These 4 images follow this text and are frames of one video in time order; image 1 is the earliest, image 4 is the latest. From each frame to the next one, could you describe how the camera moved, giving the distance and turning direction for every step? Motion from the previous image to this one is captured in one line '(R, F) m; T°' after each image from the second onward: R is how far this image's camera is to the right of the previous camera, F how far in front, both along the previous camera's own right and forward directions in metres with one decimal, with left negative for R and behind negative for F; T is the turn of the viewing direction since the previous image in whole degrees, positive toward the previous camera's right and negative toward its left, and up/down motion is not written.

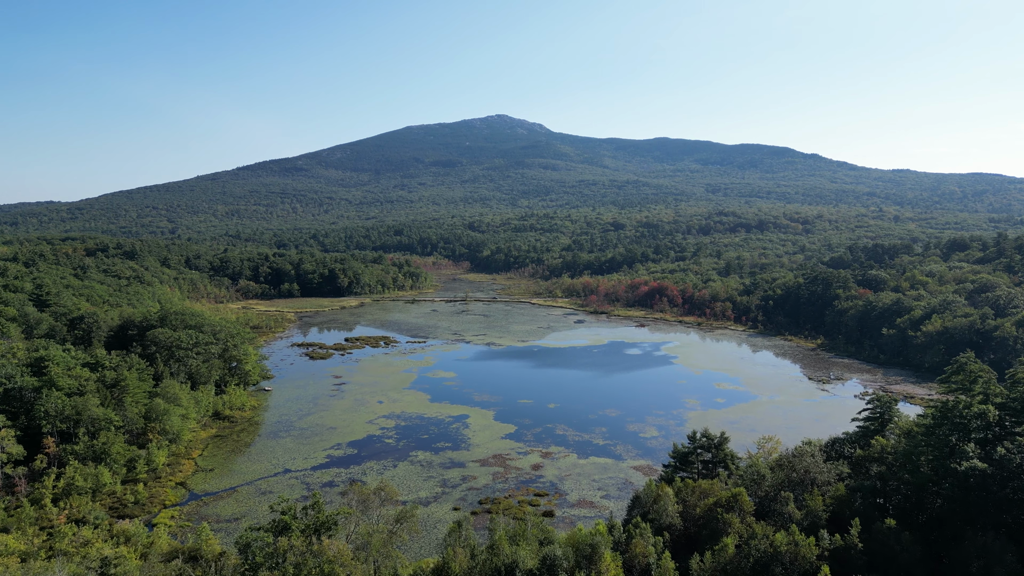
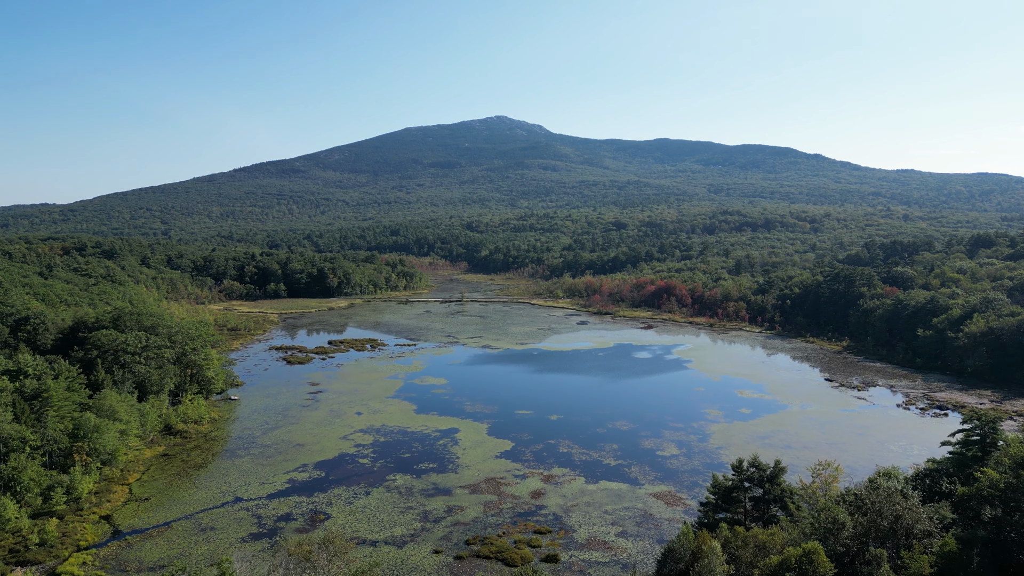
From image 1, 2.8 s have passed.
(+0.2, +4.7) m; 0°
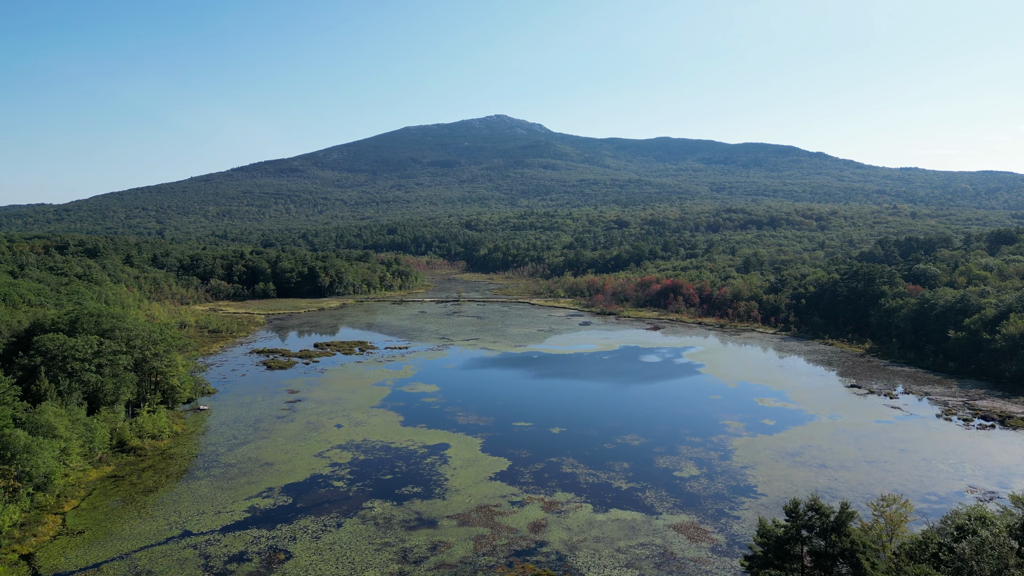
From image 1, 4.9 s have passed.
(+0.2, +3.5) m; 0°
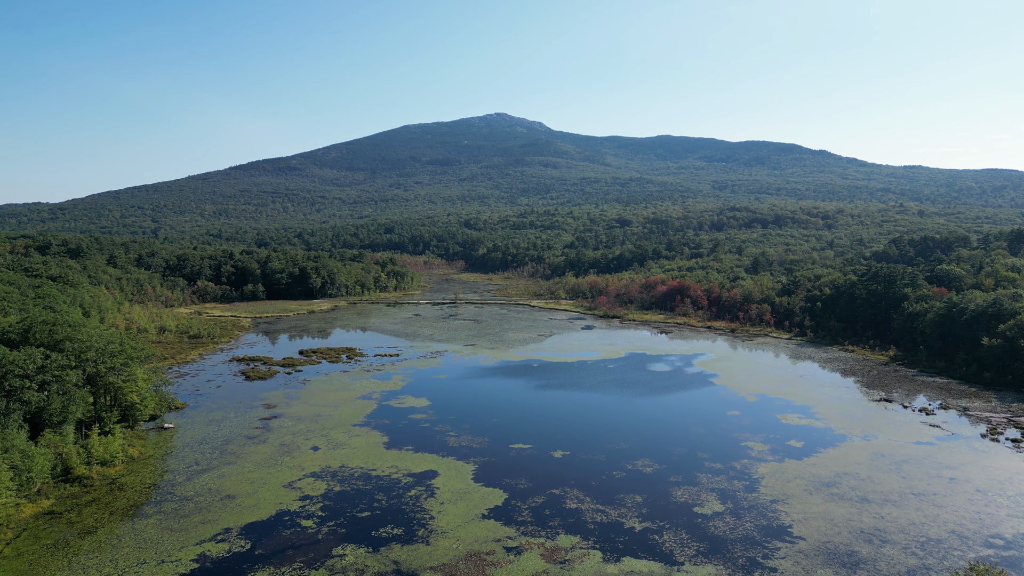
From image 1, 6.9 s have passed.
(+0.2, +3.2) m; 0°
